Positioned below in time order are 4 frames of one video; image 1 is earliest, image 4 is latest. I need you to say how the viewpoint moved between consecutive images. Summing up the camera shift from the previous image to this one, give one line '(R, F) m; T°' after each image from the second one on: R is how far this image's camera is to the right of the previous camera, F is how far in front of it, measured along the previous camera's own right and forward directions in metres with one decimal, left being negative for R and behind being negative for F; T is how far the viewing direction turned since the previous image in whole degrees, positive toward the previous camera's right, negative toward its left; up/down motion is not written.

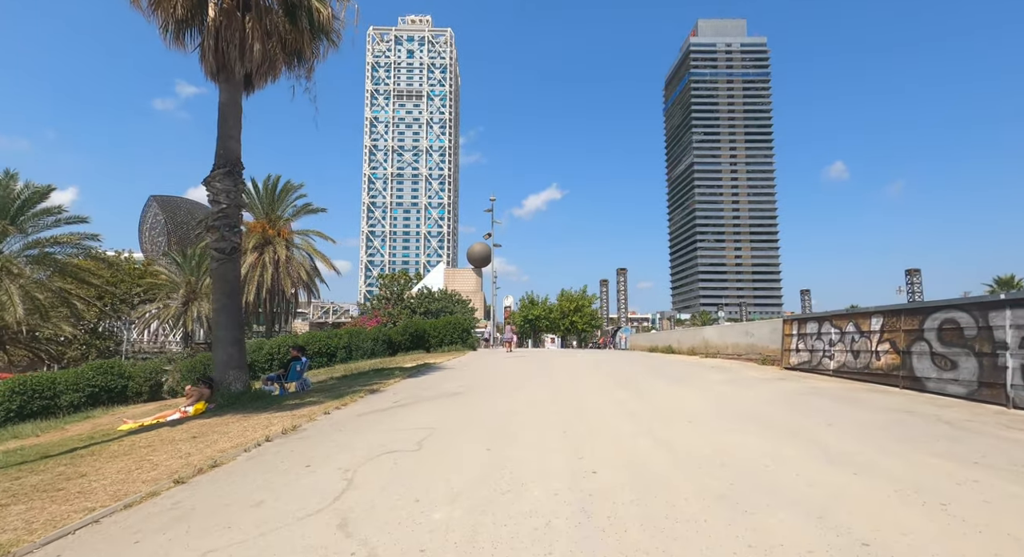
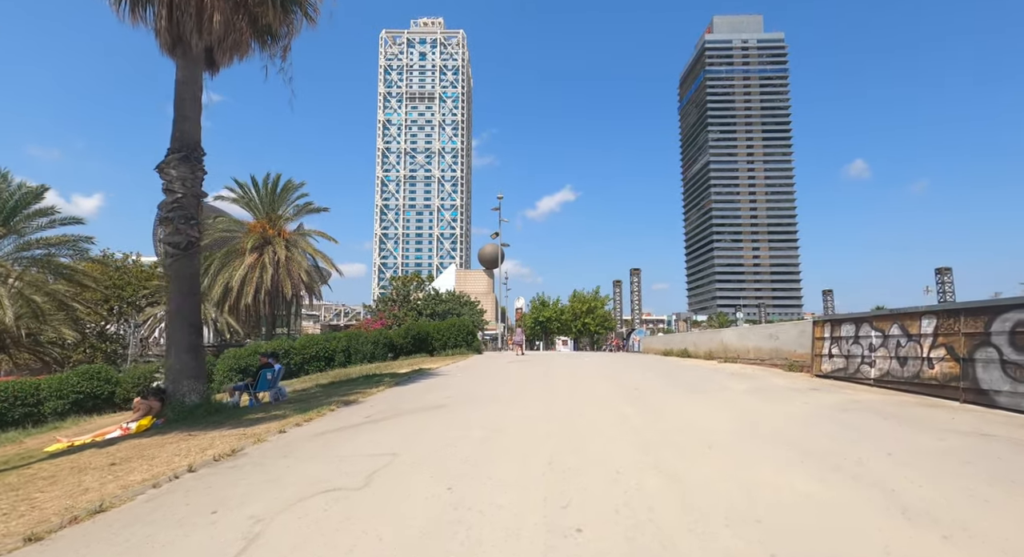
(+0.5, +1.4) m; -2°
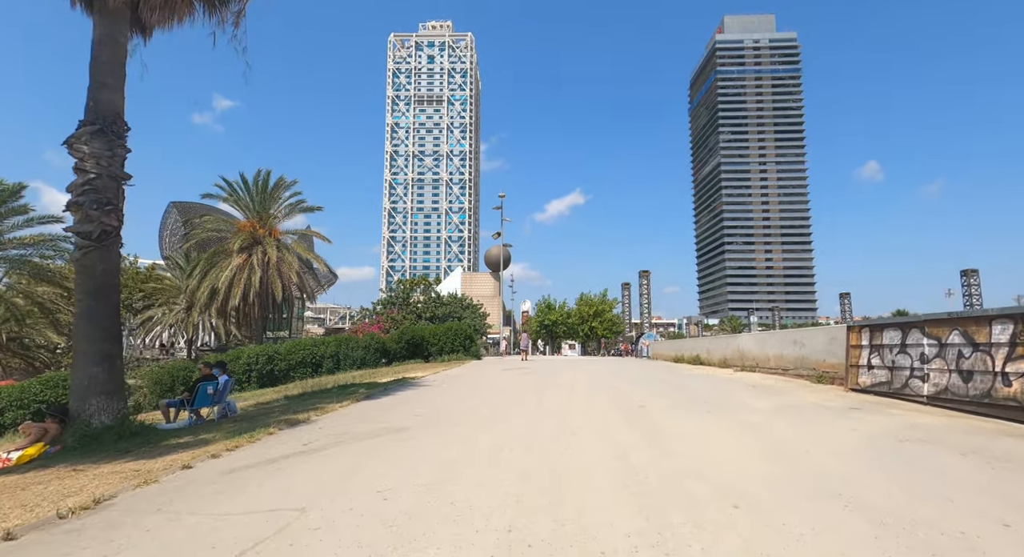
(+0.5, +1.8) m; -1°
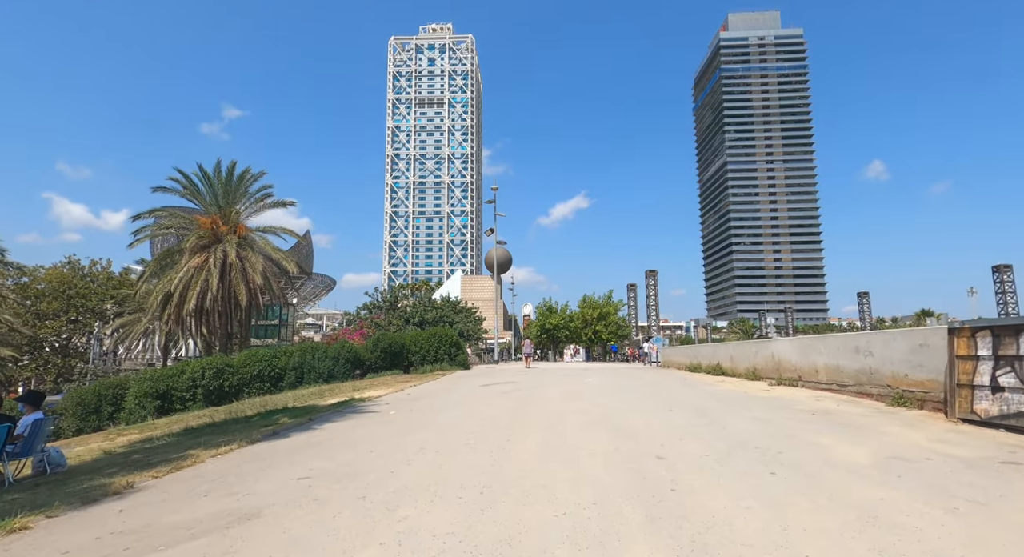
(+0.7, +3.6) m; -1°
